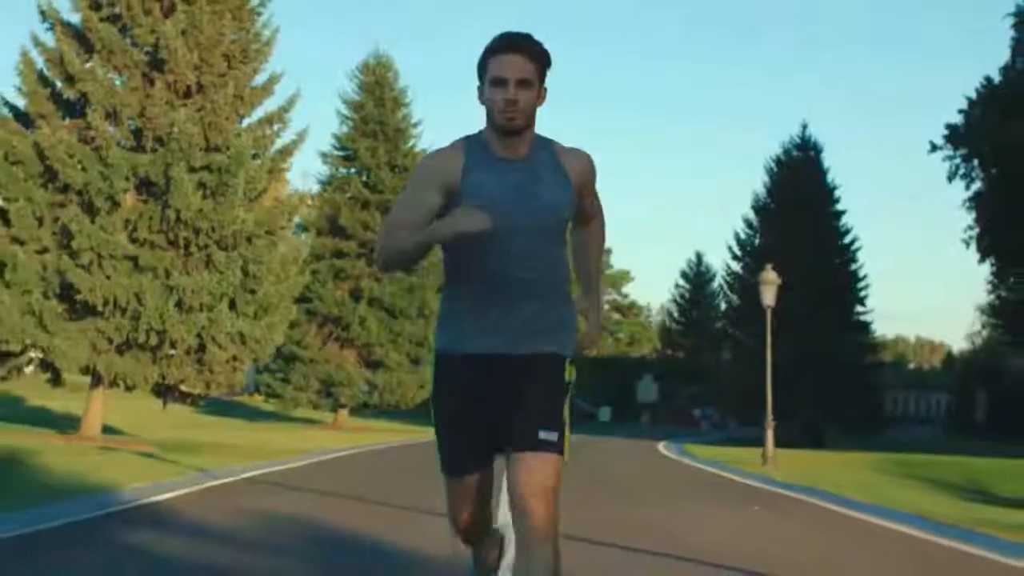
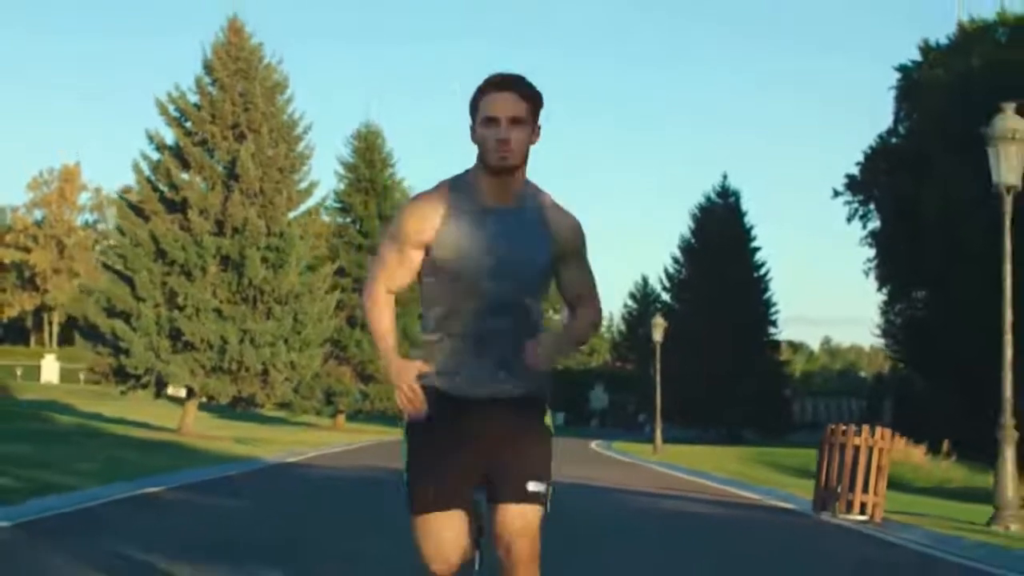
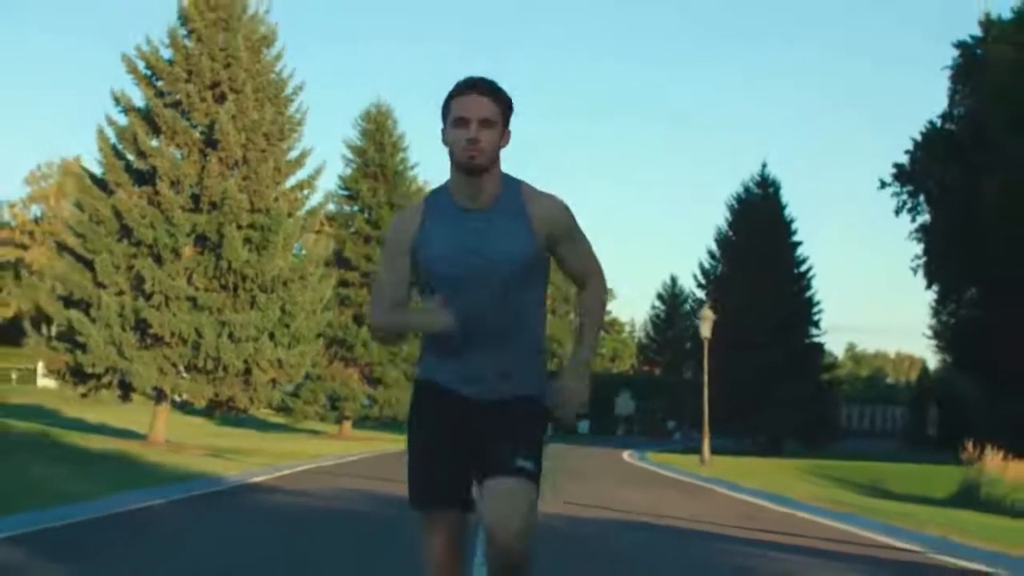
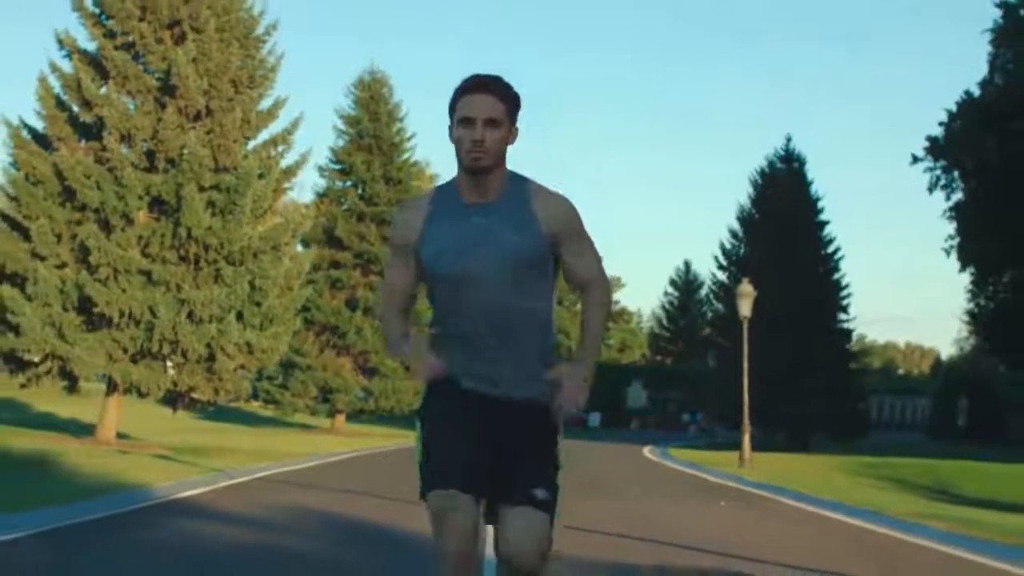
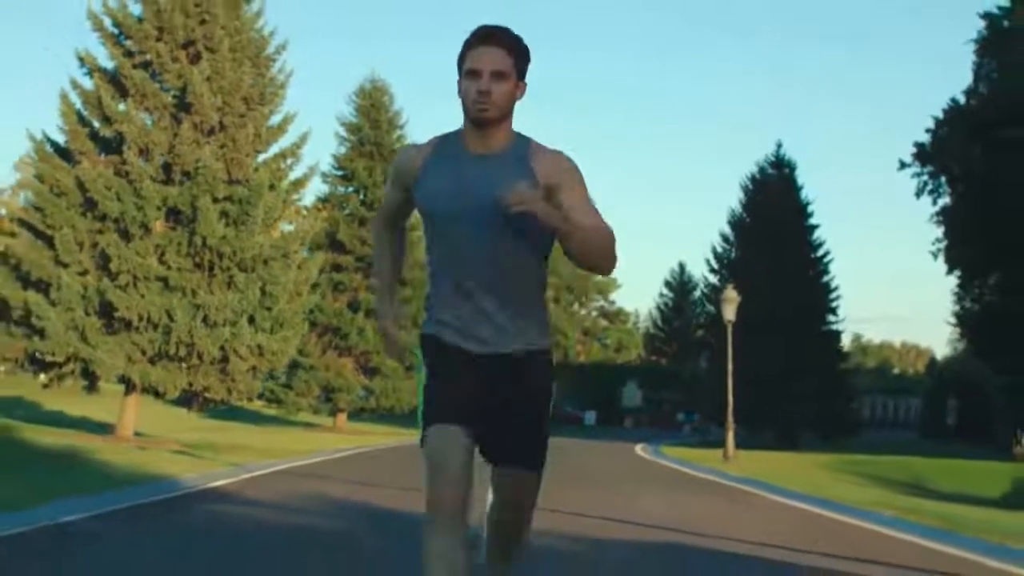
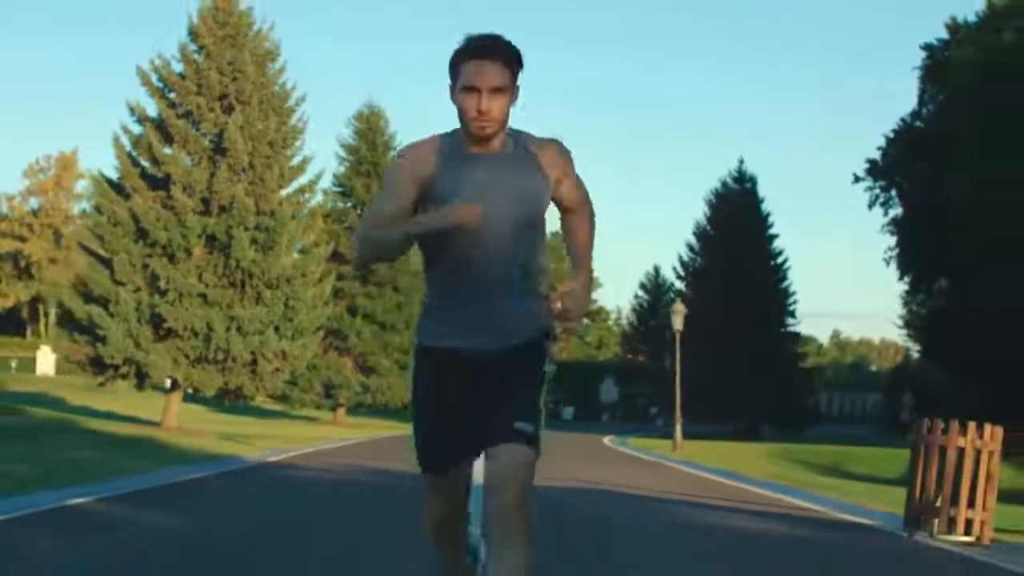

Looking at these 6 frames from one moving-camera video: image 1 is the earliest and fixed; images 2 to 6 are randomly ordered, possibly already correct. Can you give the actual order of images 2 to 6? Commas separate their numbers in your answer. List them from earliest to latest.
4, 5, 3, 6, 2
